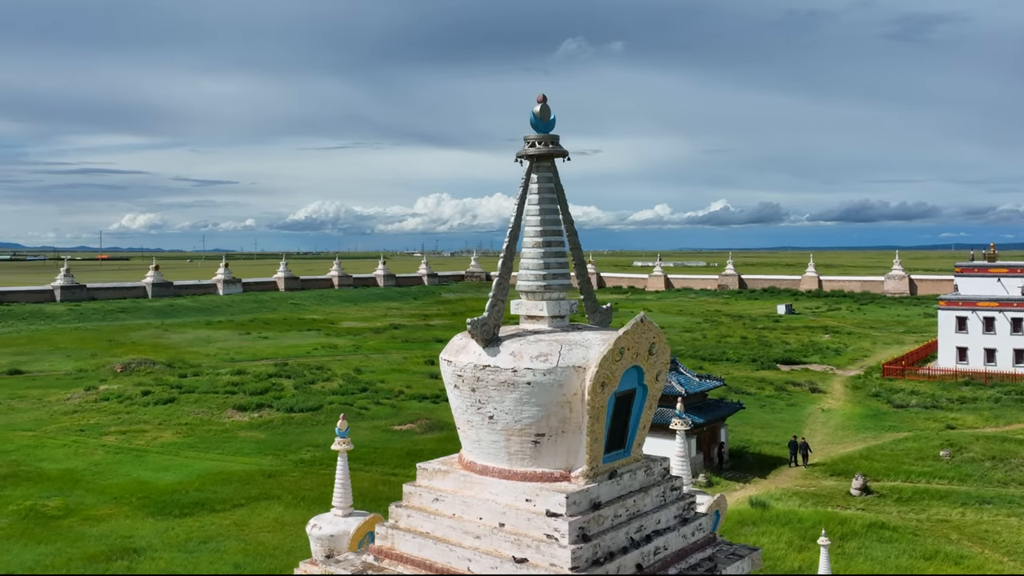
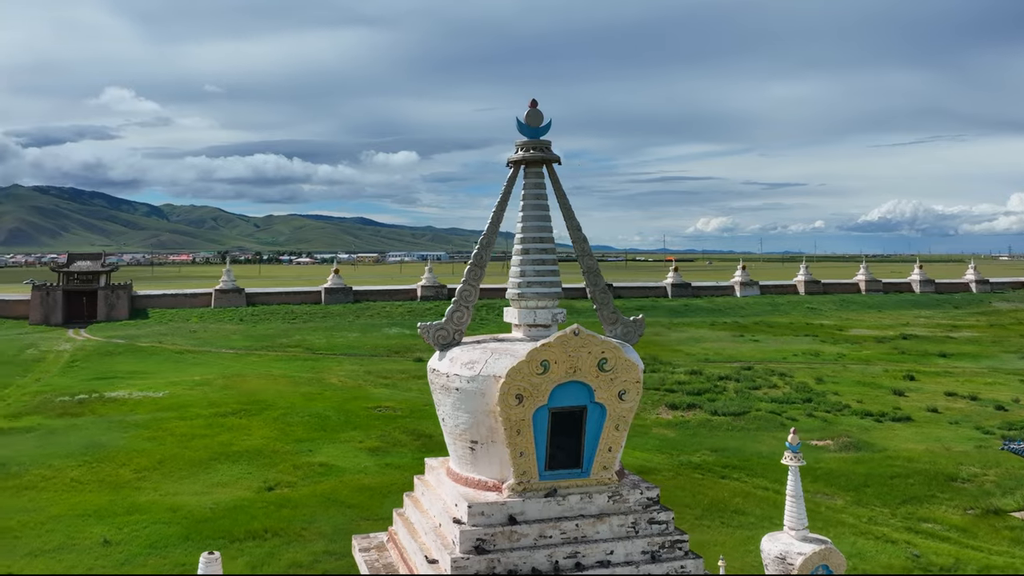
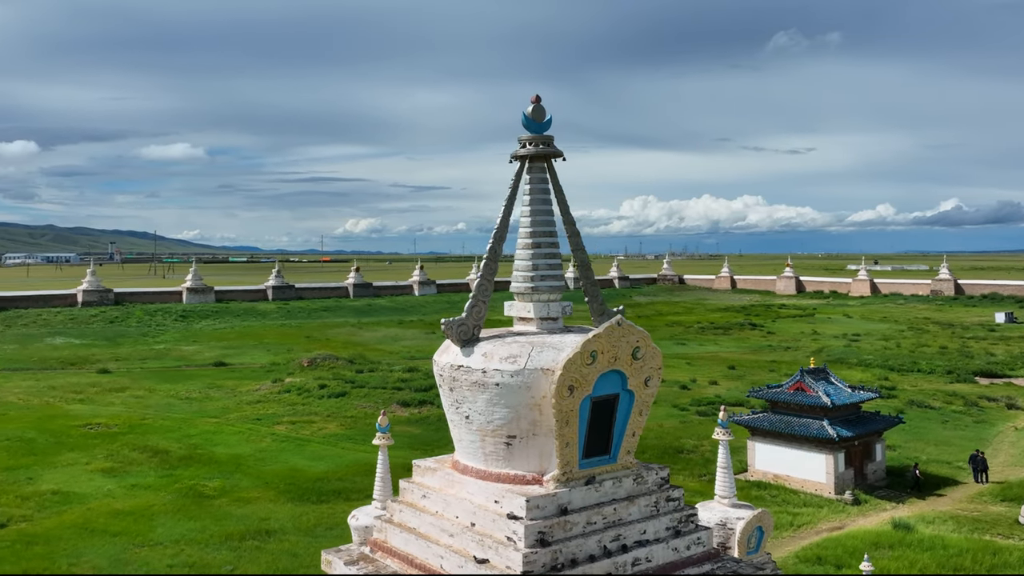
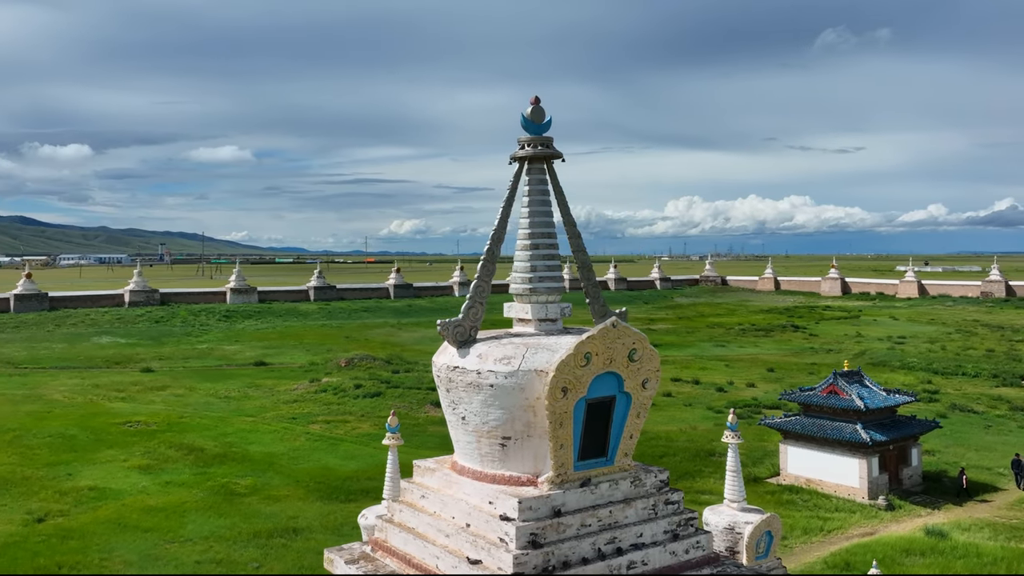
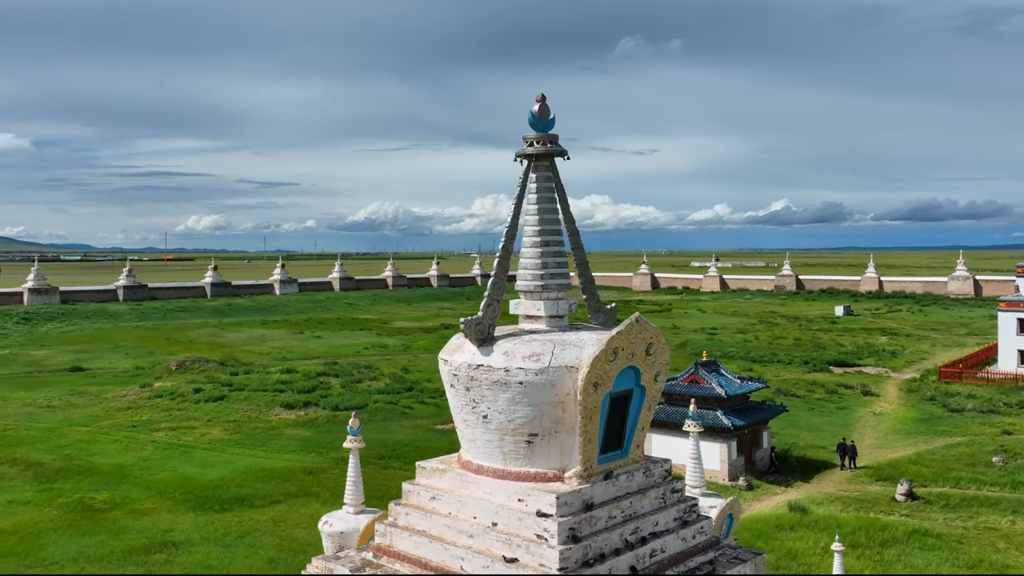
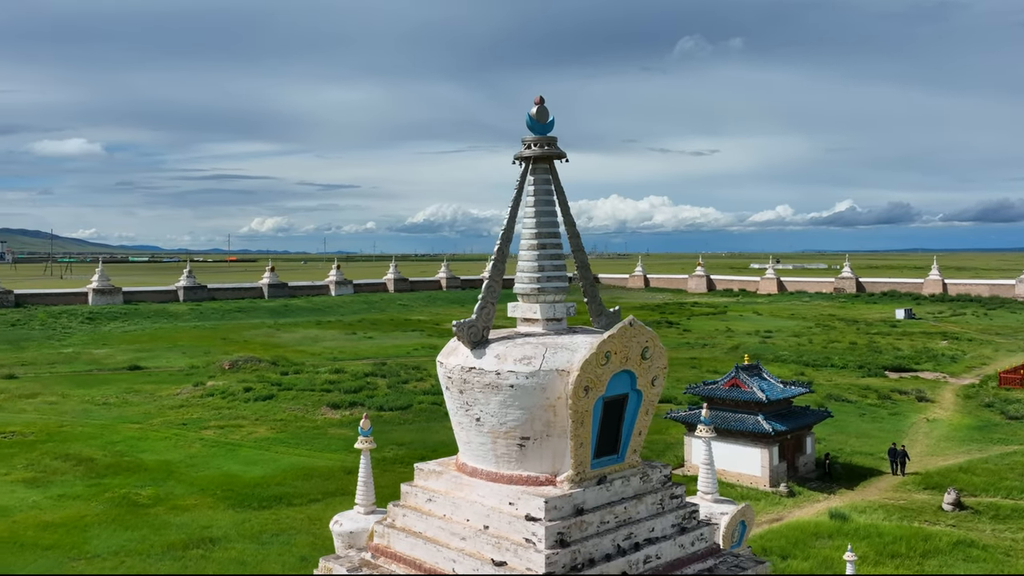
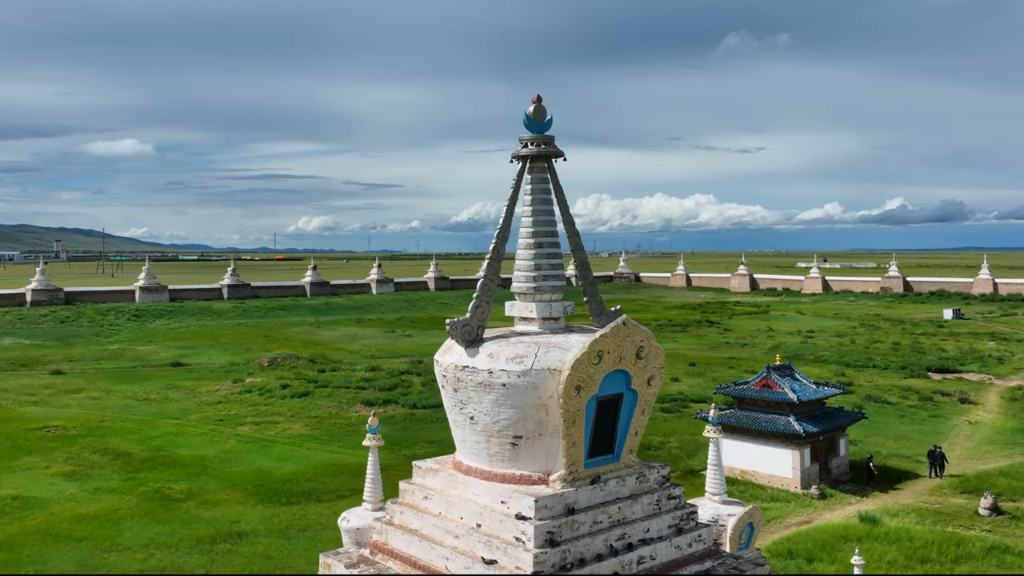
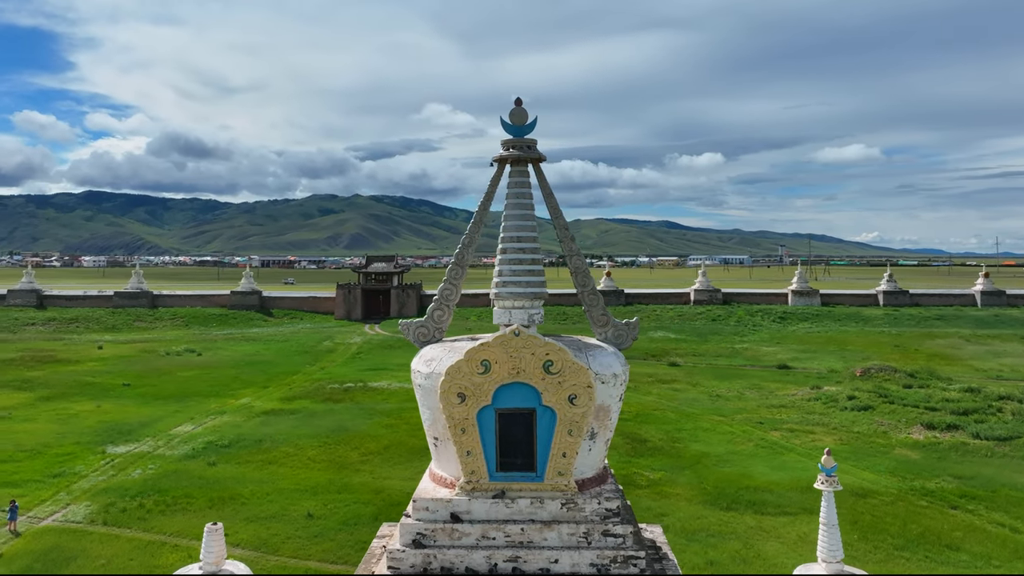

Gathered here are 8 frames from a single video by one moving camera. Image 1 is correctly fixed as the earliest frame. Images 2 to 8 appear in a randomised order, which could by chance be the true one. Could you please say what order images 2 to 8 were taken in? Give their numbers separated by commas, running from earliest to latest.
5, 6, 7, 3, 4, 2, 8
